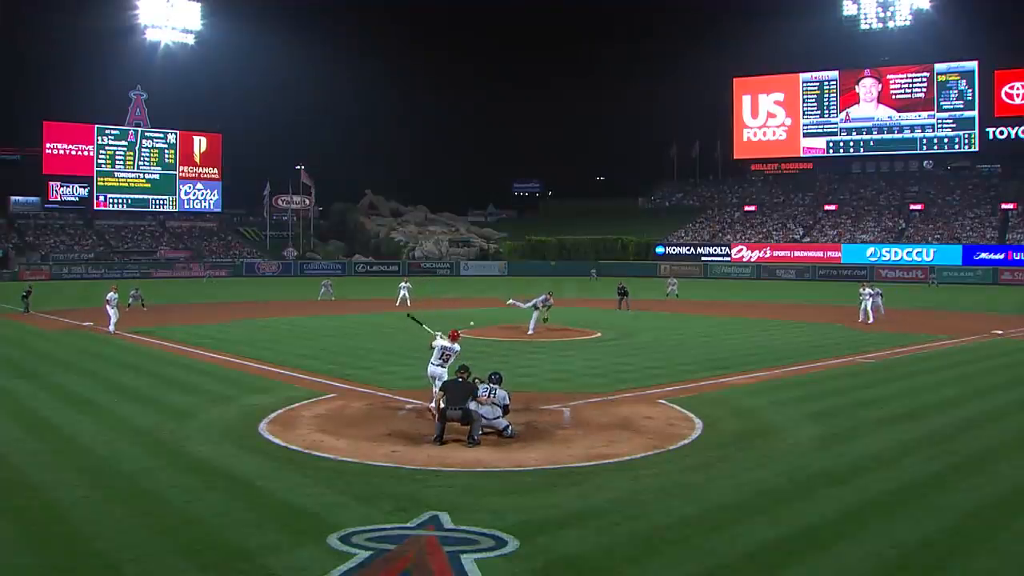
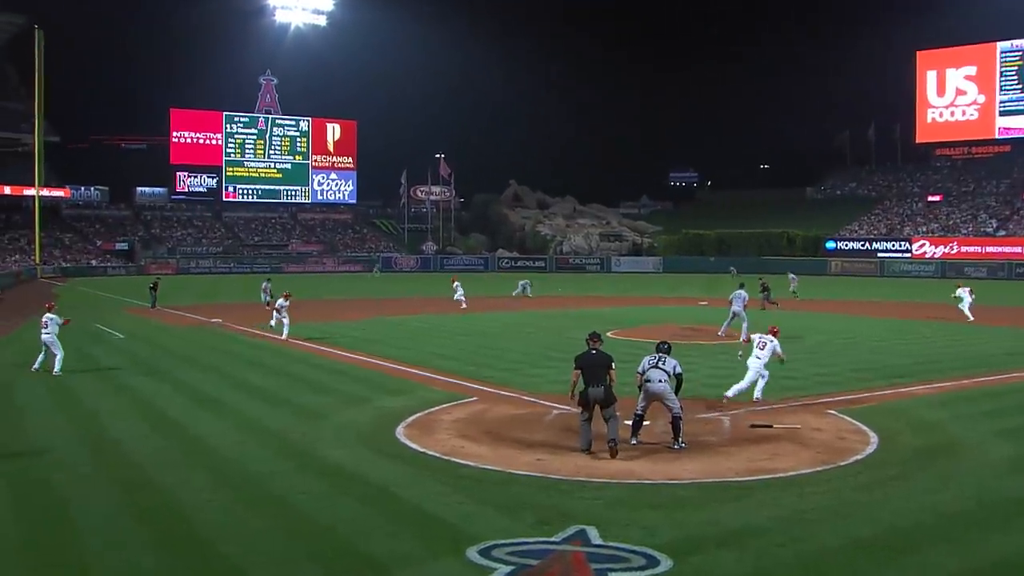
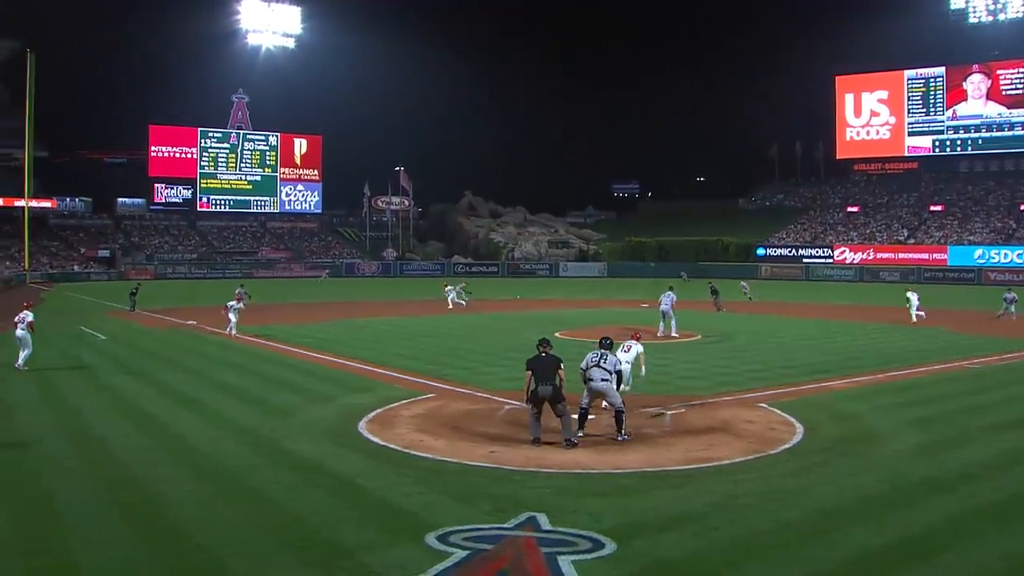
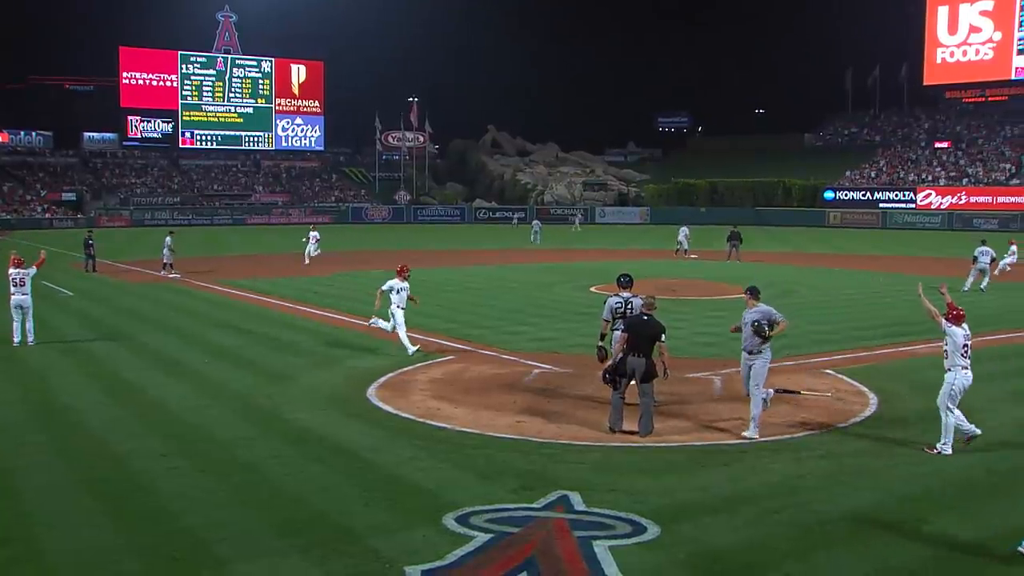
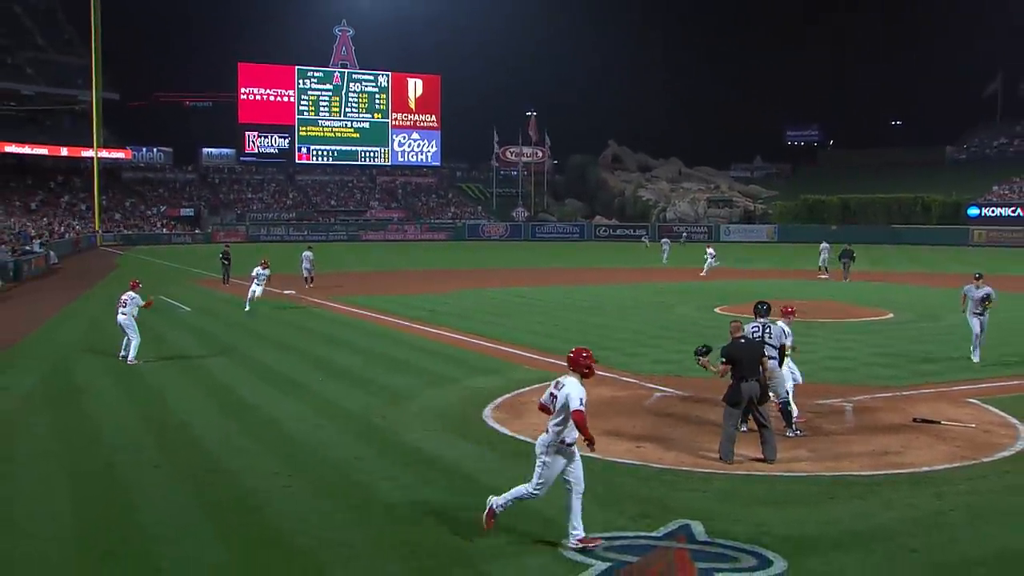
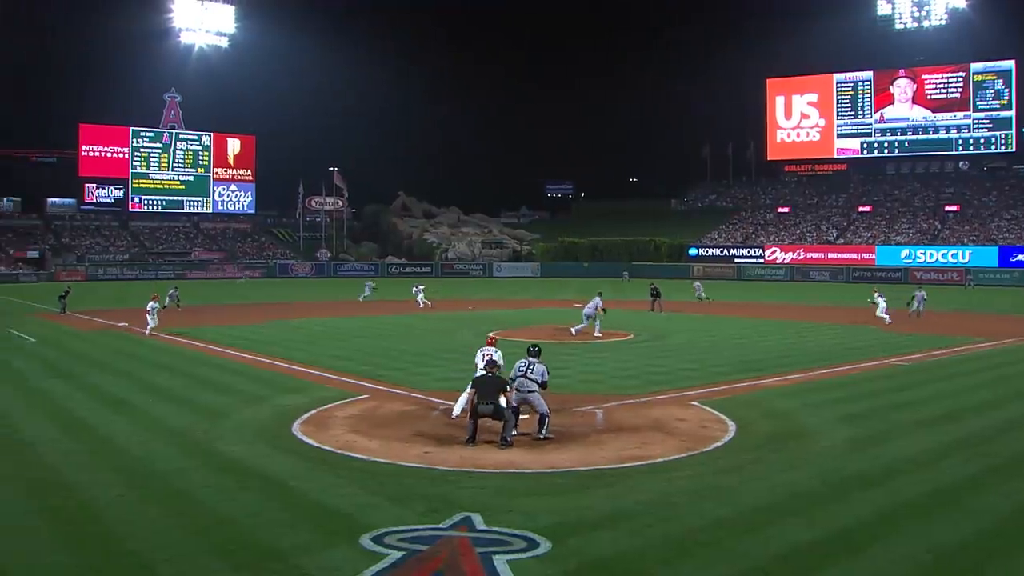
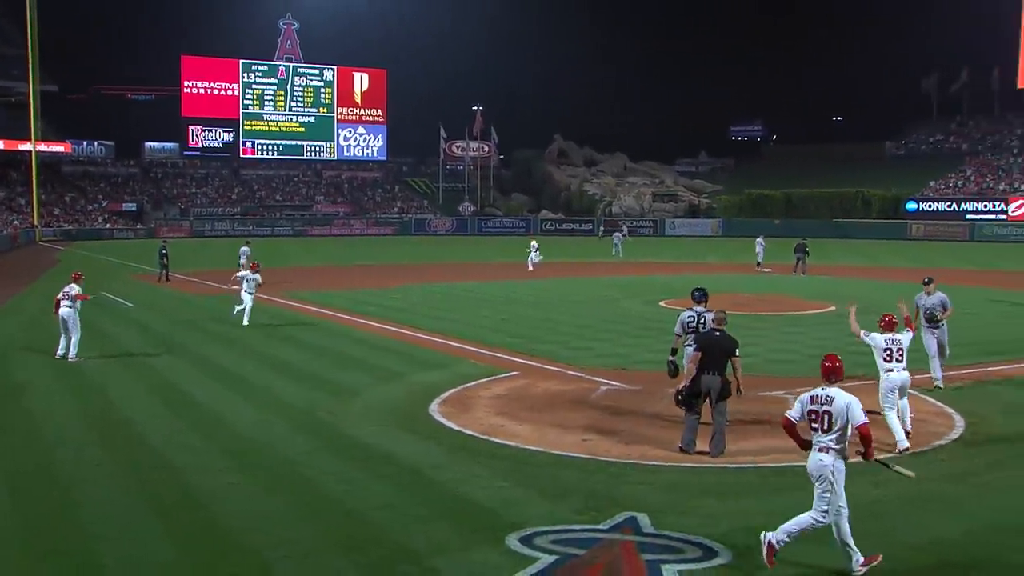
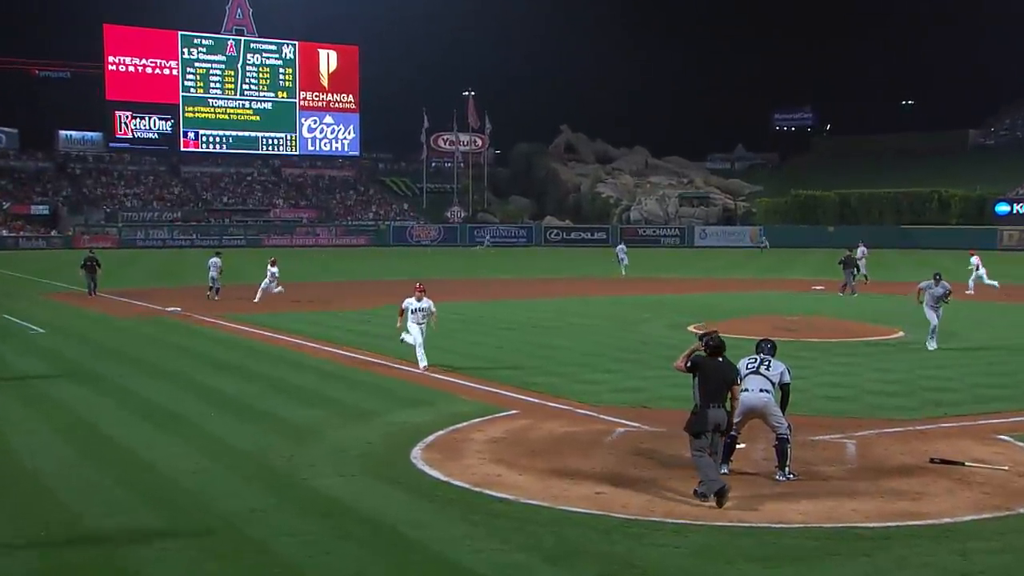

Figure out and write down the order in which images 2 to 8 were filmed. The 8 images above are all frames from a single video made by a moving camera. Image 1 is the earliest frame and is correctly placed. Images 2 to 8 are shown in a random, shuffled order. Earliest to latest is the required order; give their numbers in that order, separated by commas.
6, 3, 2, 8, 5, 7, 4
